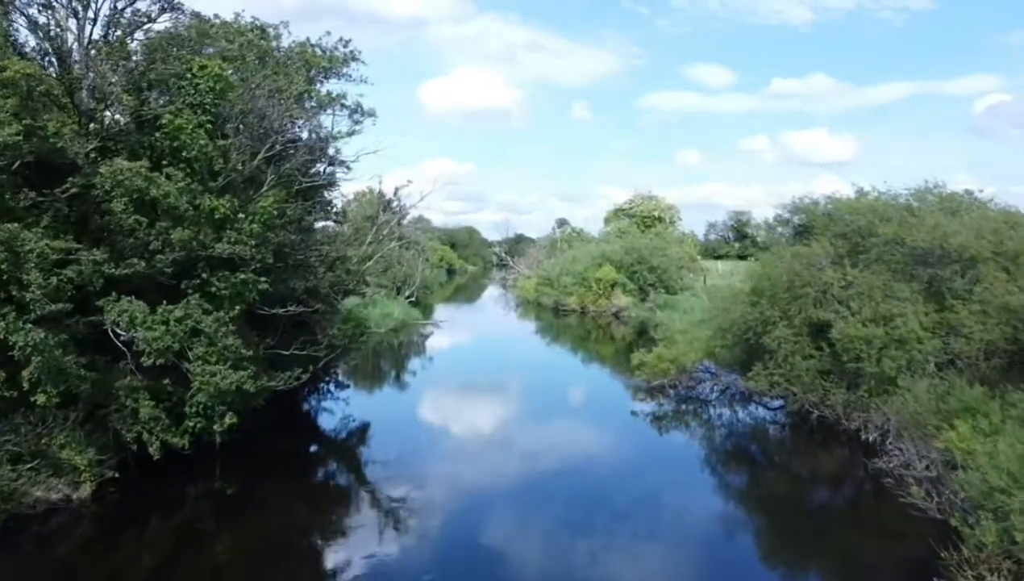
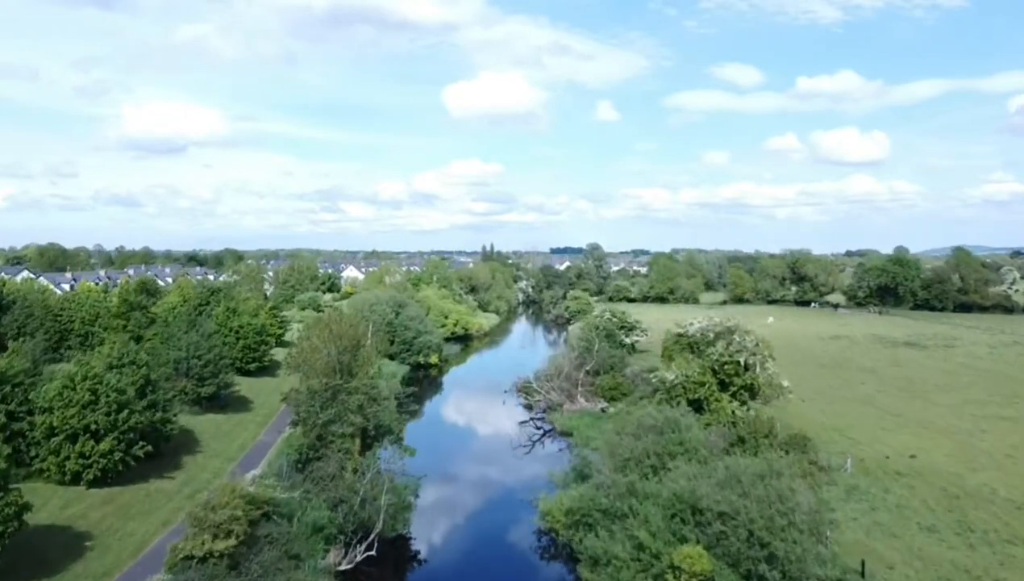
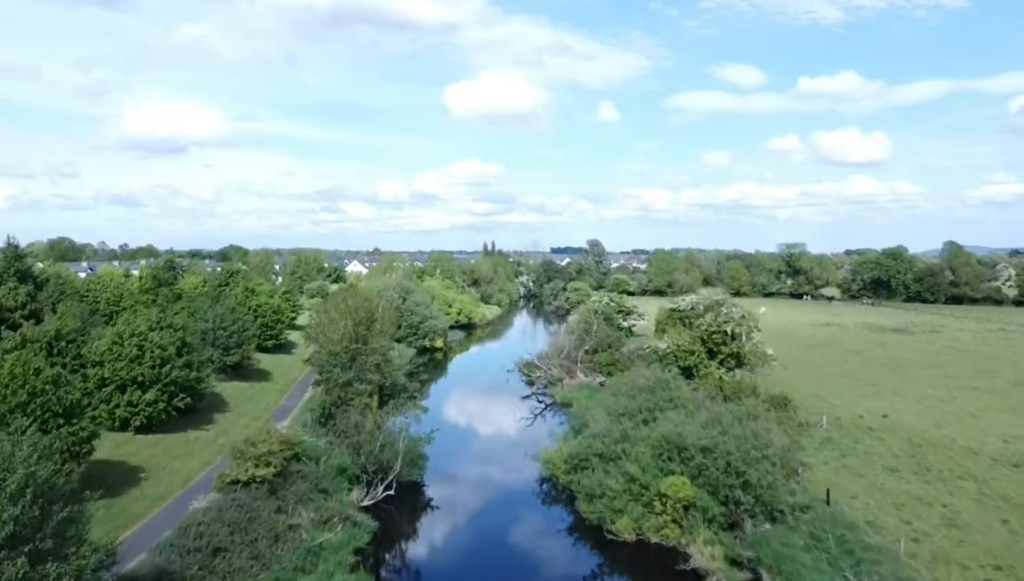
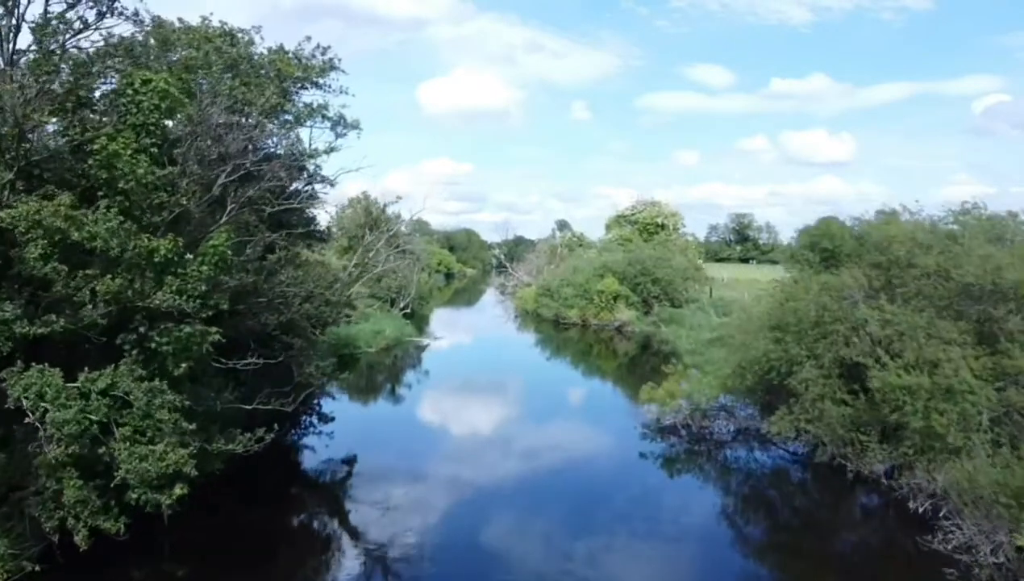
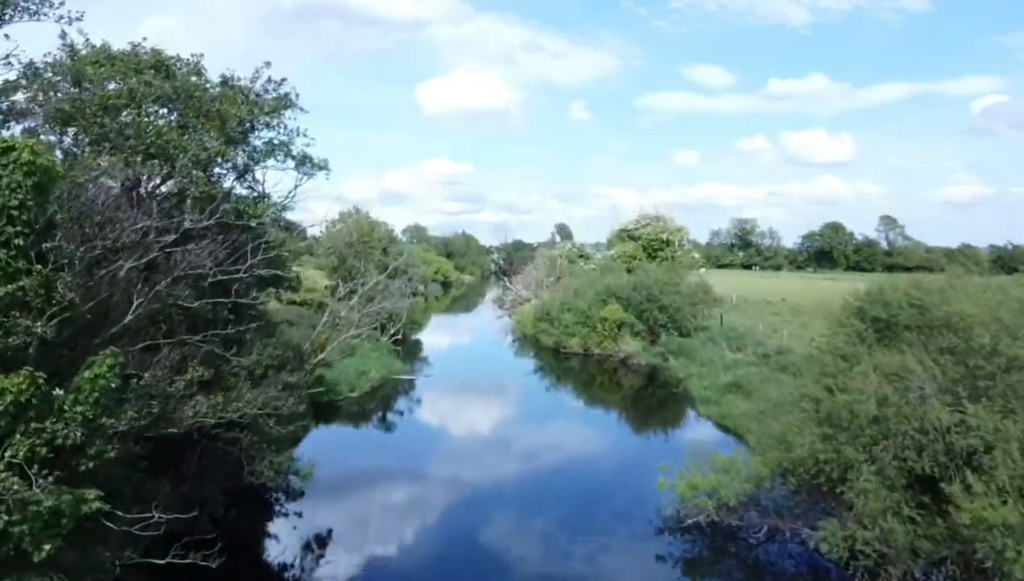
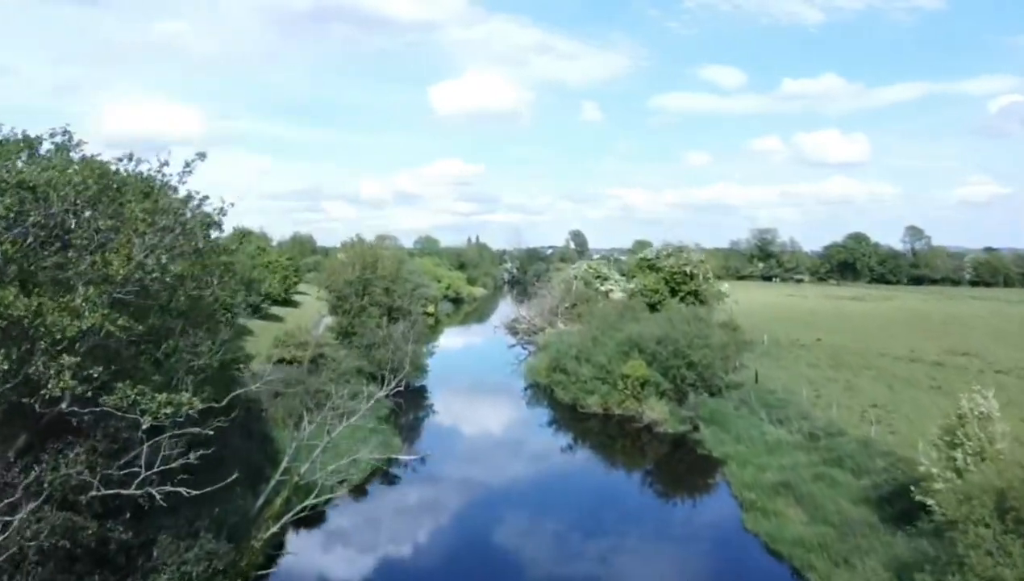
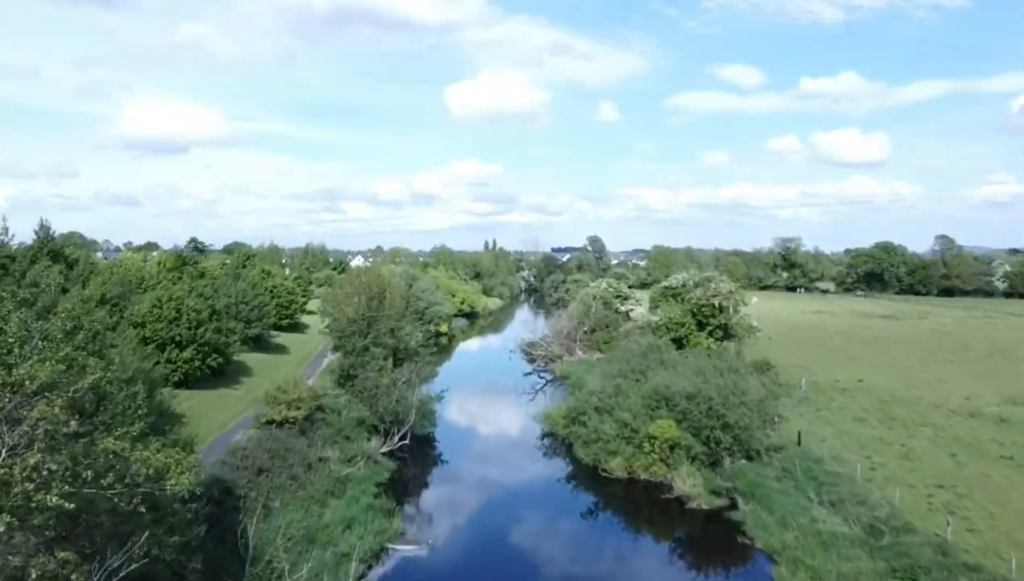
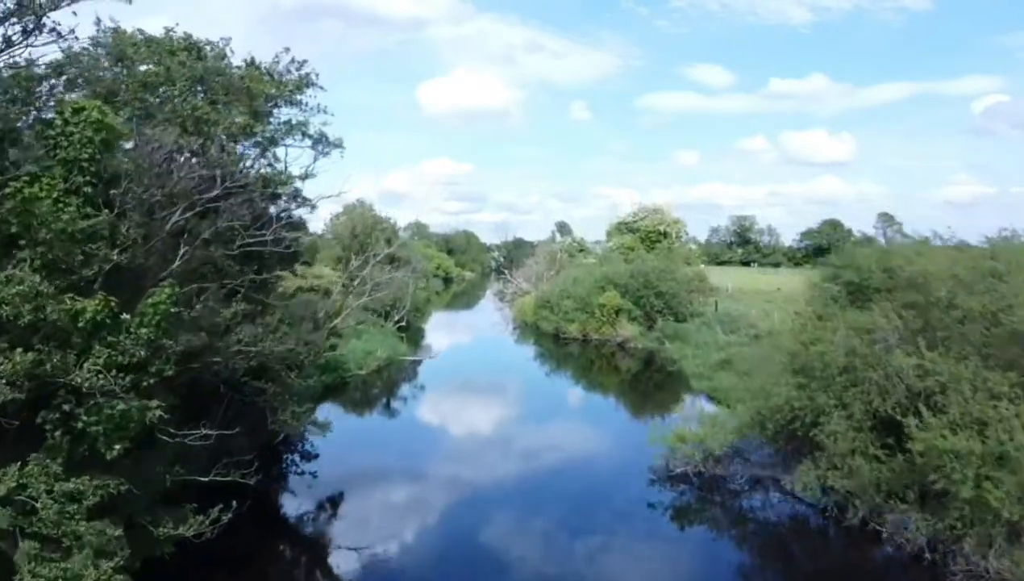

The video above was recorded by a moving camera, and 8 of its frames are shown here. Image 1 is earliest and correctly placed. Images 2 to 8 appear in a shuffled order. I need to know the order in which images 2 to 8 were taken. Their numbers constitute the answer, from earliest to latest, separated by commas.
4, 8, 5, 6, 7, 3, 2
